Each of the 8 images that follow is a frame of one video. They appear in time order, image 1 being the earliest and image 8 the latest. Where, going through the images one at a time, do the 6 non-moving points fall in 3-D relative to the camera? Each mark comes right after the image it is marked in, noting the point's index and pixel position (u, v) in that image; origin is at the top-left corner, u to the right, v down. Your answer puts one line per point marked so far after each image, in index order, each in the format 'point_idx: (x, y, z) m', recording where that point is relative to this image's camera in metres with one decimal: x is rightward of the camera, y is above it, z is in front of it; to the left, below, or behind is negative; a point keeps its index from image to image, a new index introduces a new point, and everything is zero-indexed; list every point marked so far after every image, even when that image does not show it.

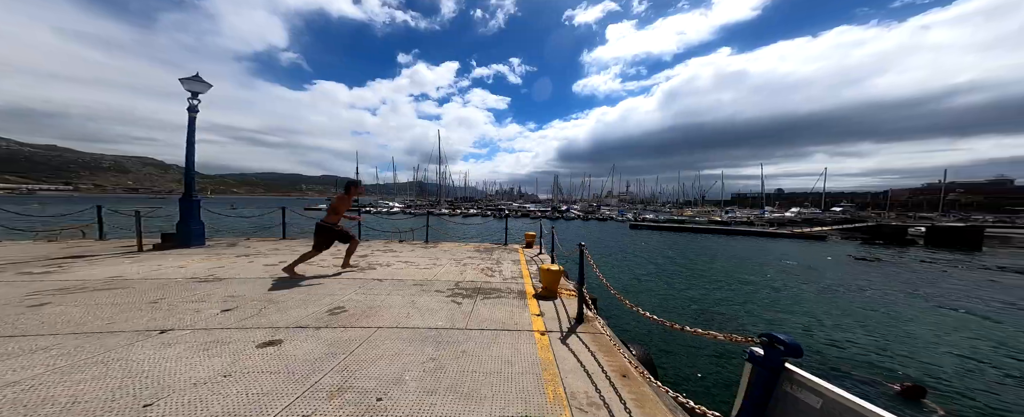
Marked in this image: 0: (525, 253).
0: (+0.5, -1.8, +11.0) m
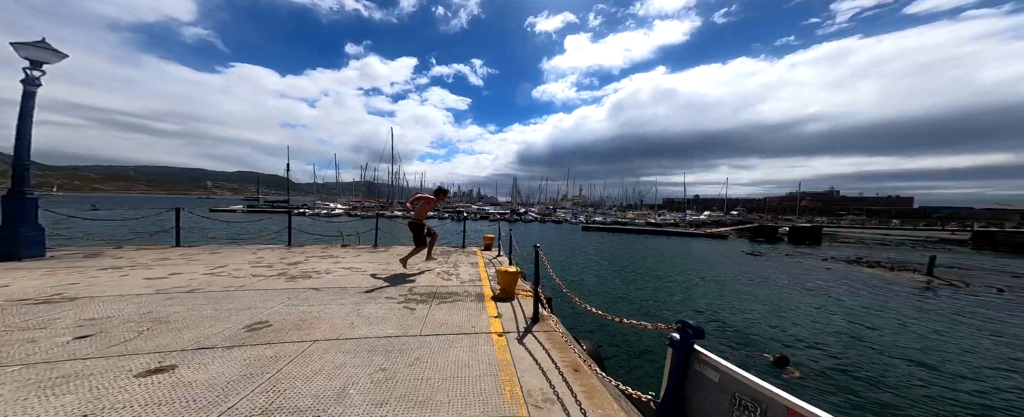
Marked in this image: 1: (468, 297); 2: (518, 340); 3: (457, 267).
0: (-1.1, -1.8, +11.0) m
1: (-1.0, -2.1, +6.6) m
2: (+0.2, -2.4, +5.3) m
3: (-1.8, -1.9, +8.9) m
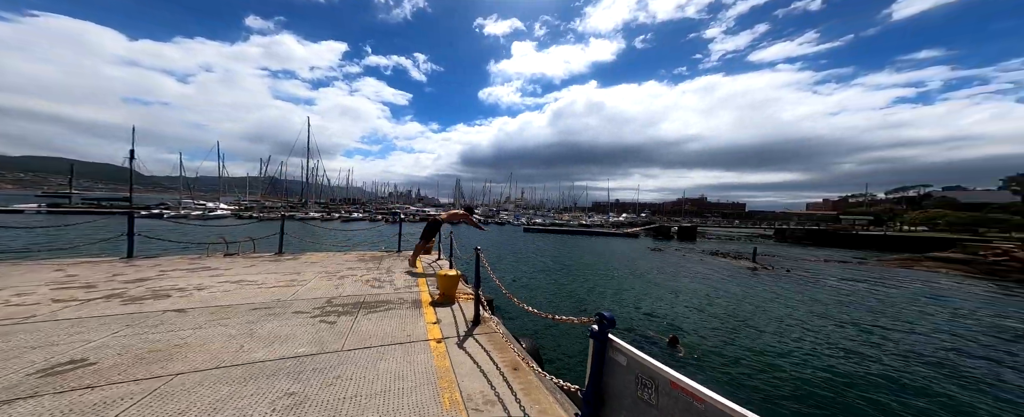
0: (-3.4, -1.9, +10.4) m
1: (-2.4, -2.1, +6.2) m
2: (-1.0, -2.5, +5.1) m
3: (-3.7, -1.9, +8.3) m
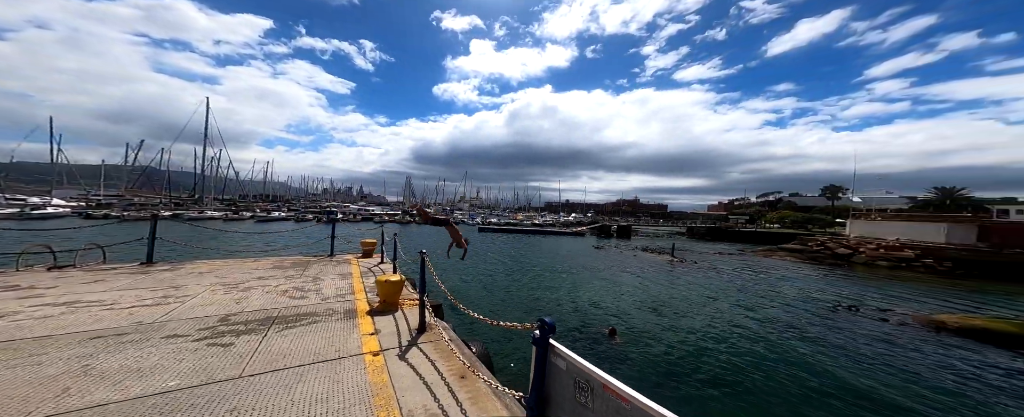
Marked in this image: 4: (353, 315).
0: (-5.1, -1.9, +9.6) m
1: (-3.5, -2.1, +5.6) m
2: (-1.9, -2.5, +4.8) m
3: (-5.1, -1.9, +7.4) m
4: (-3.3, -2.2, +5.8) m
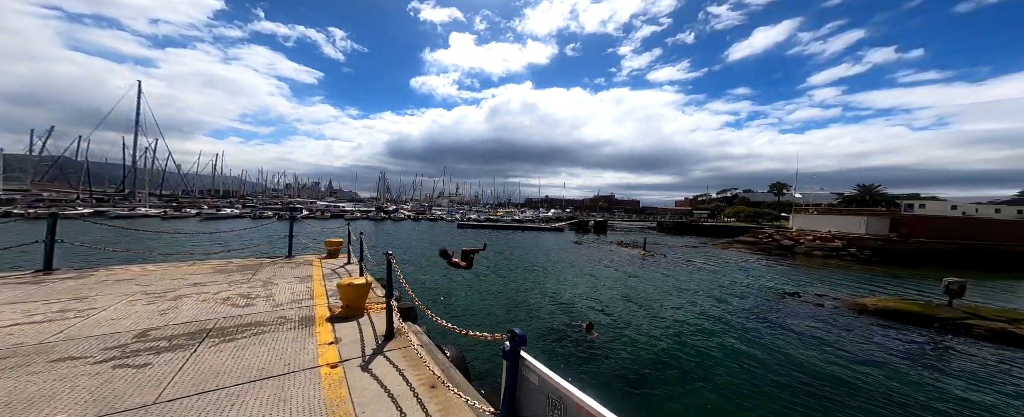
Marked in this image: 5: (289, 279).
0: (-5.9, -1.8, +9.0) m
1: (-4.0, -2.1, +5.1) m
2: (-2.4, -2.4, +4.4) m
3: (-5.7, -1.8, +6.8) m
4: (-3.8, -2.1, +5.3) m
5: (-5.8, -1.8, +7.5) m
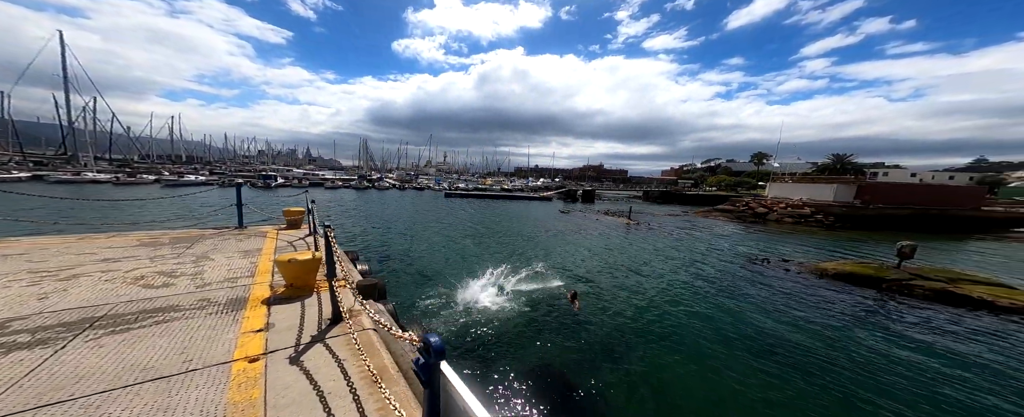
0: (-6.7, -0.8, +8.0) m
1: (-4.6, -1.5, +4.3) m
2: (-2.9, -1.9, +3.7) m
3: (-6.3, -1.0, +5.8) m
4: (-4.3, -1.5, +4.5) m
5: (-6.5, -0.9, +6.5) m
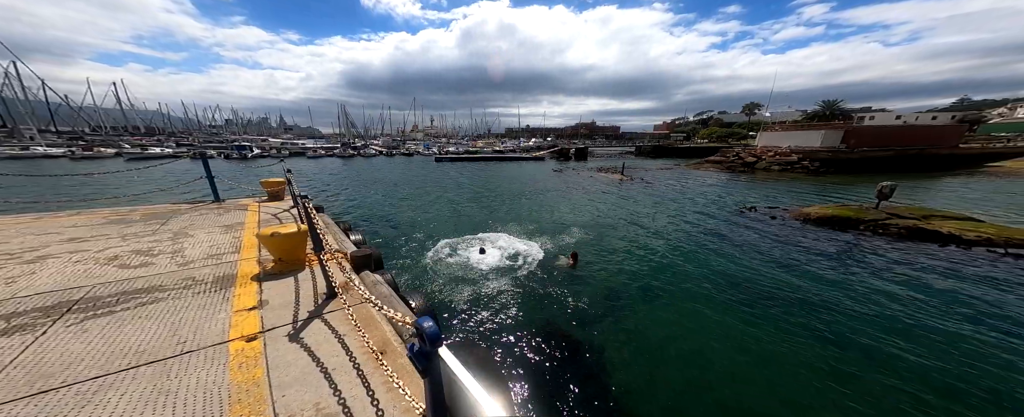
0: (-6.7, 0.0, +7.5) m
1: (-4.5, -1.2, +4.0) m
2: (-2.8, -1.6, +3.5) m
3: (-6.3, -0.6, +5.5) m
4: (-4.3, -1.1, +4.2) m
5: (-6.5, -0.4, +6.1) m
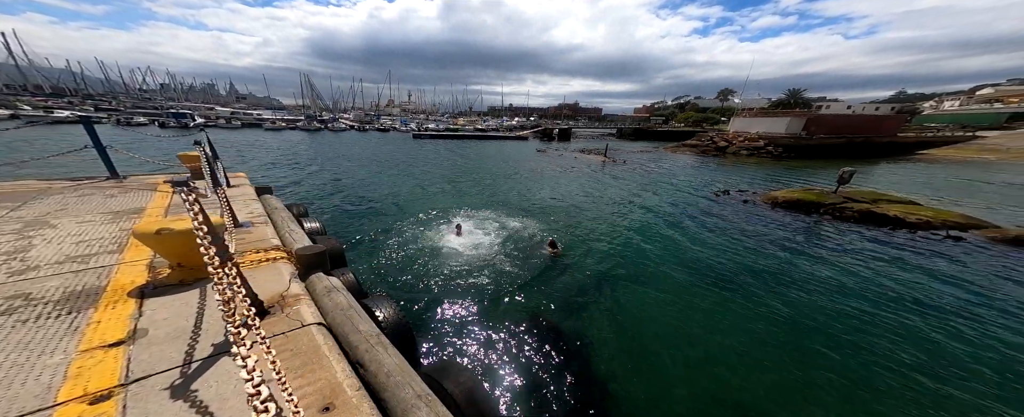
0: (-6.9, +0.4, +5.9) m
1: (-4.4, -1.0, +2.6) m
2: (-2.7, -1.4, +2.2) m
3: (-6.3, -0.3, +3.9) m
4: (-4.2, -0.9, +2.8) m
5: (-6.6, -0.1, +4.5) m
